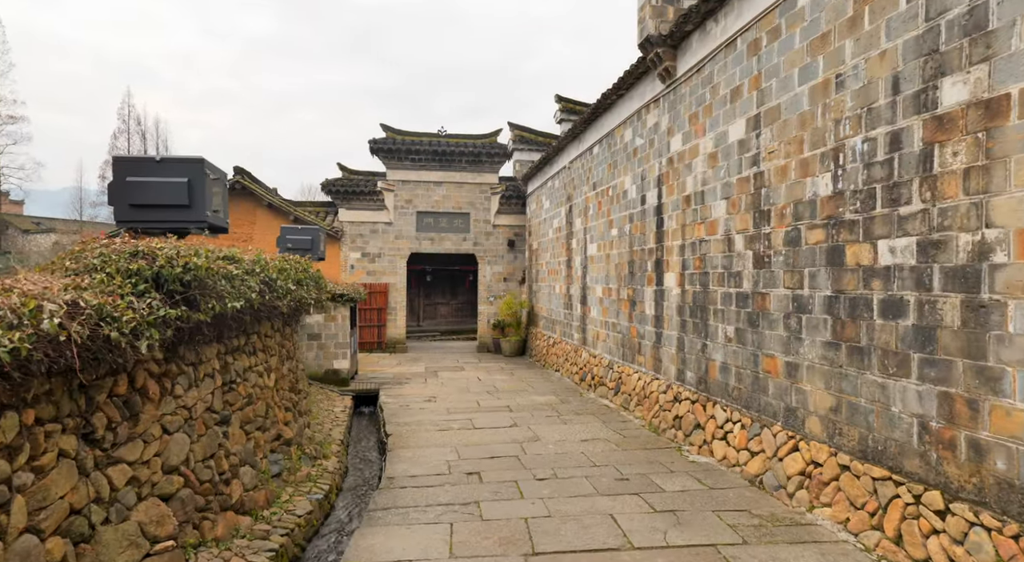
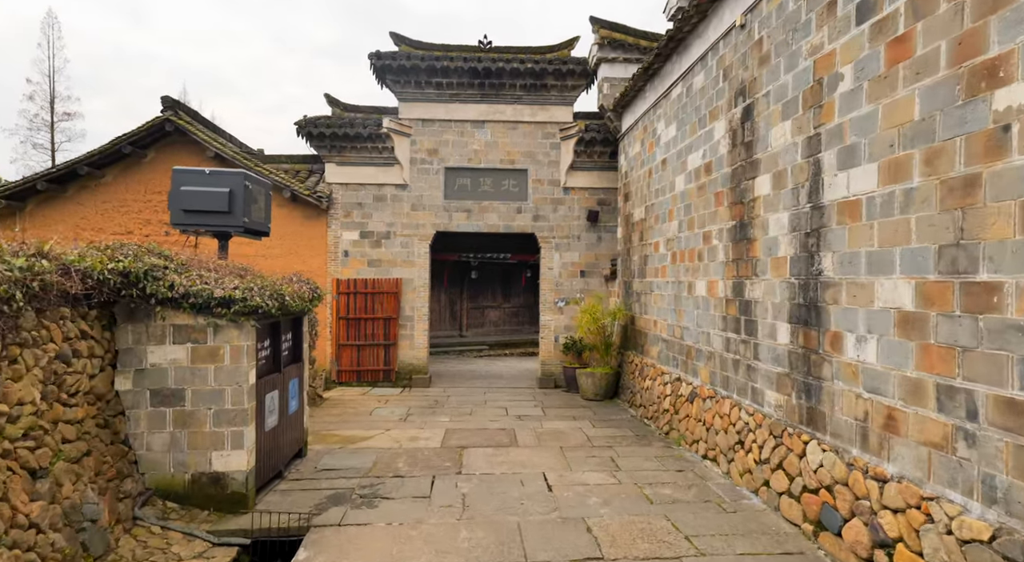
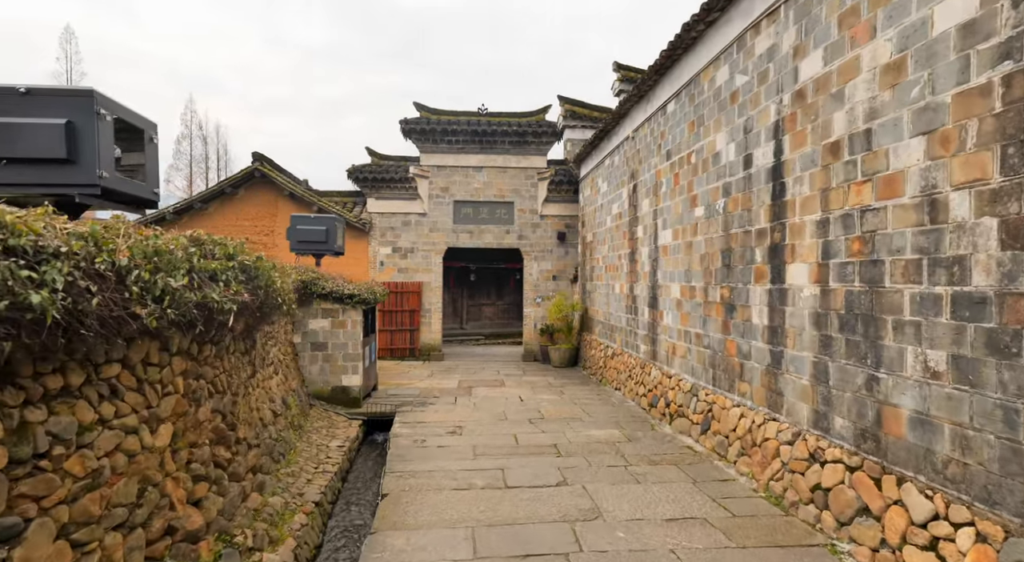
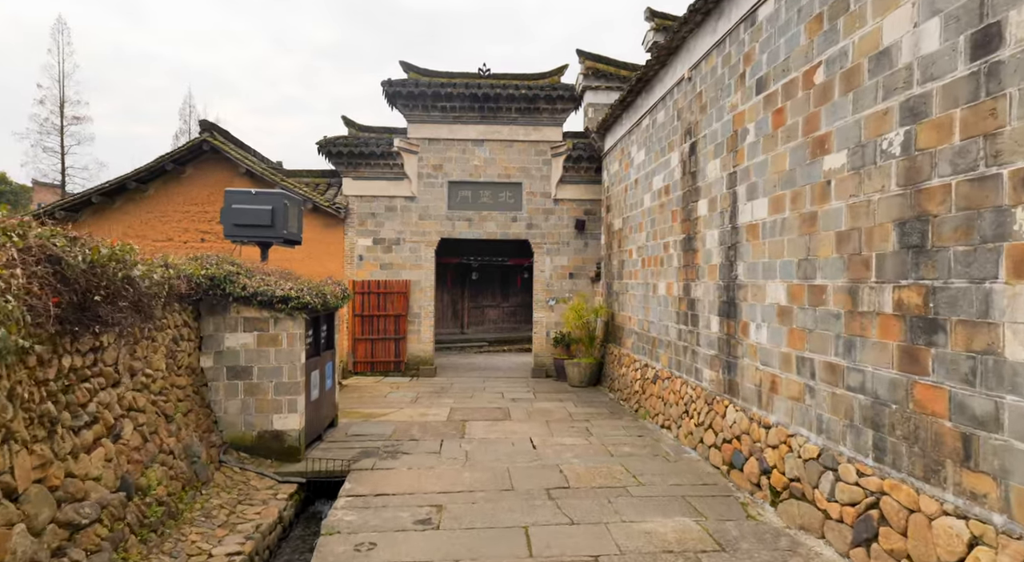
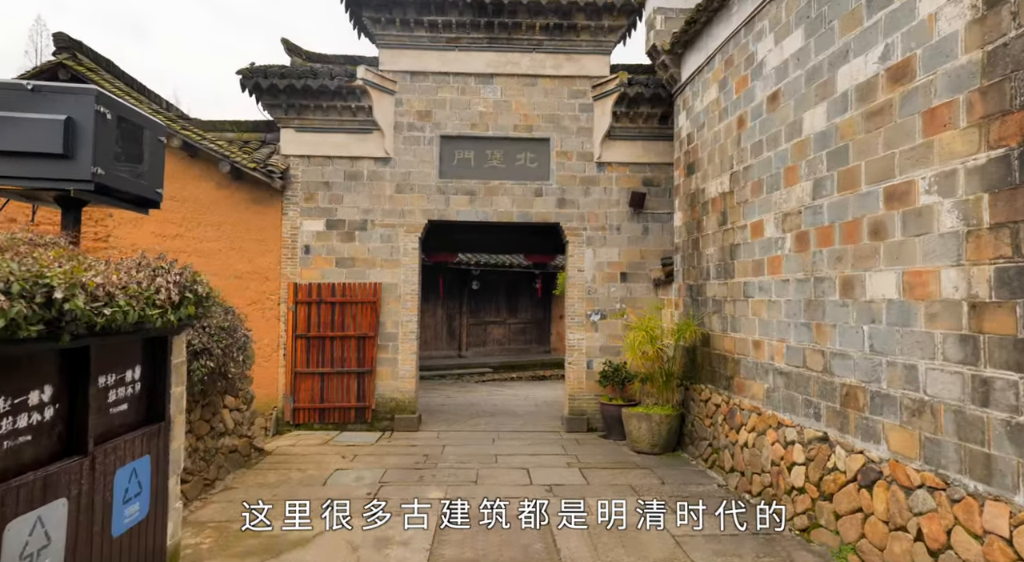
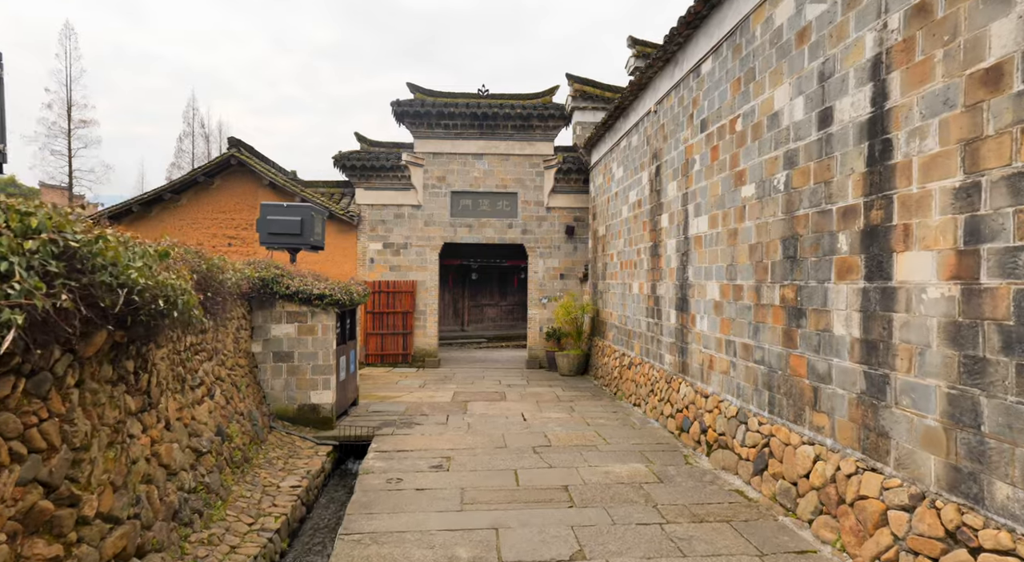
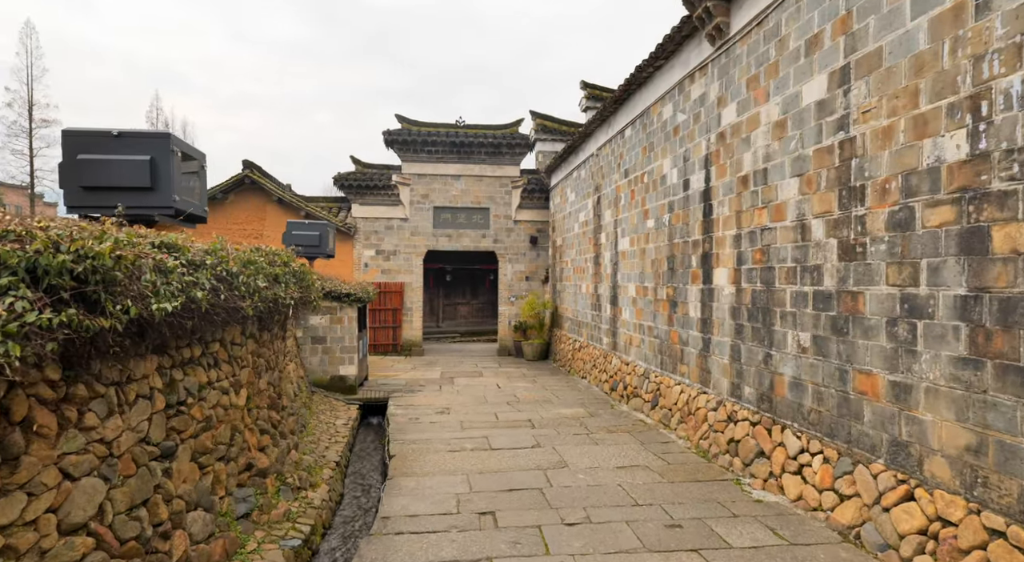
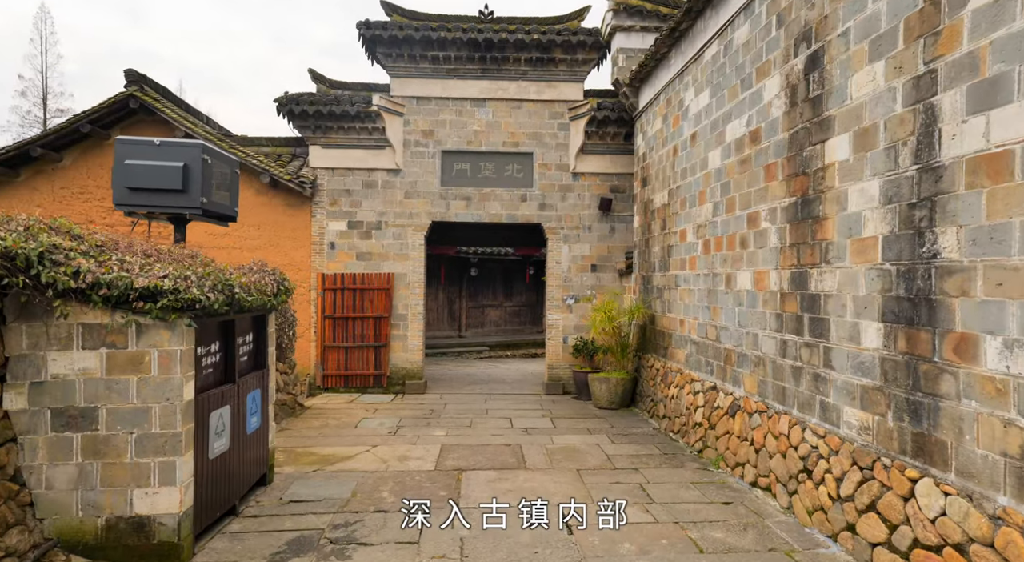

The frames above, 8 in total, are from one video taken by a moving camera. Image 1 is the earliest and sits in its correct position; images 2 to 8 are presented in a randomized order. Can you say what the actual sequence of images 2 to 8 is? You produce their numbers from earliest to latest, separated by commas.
7, 3, 6, 4, 2, 8, 5
